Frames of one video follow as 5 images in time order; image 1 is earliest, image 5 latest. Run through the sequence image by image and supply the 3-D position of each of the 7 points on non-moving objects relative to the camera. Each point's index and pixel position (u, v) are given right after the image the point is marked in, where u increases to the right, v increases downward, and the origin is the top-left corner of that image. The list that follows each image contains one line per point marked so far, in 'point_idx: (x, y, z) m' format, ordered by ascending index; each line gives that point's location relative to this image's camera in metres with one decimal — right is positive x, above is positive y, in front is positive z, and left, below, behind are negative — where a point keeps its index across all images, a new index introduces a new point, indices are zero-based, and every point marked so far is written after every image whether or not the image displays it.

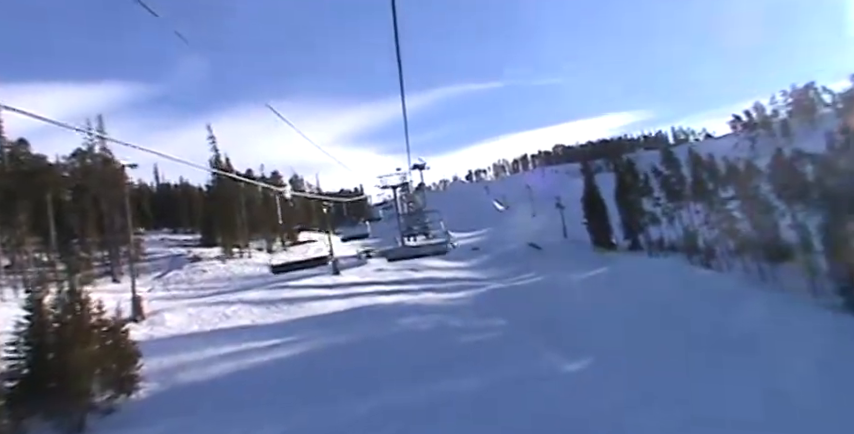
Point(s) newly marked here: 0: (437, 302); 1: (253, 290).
0: (+0.3, -2.9, +17.6) m
1: (-6.4, -2.6, +18.7) m
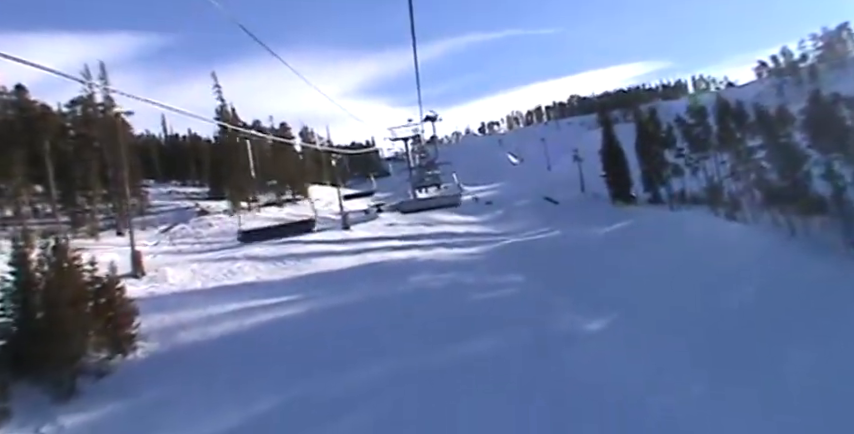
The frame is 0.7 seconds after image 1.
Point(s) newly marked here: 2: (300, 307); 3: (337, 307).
0: (+0.7, -1.4, +17.1) m
1: (-6.0, -1.0, +18.3) m
2: (-2.6, -1.8, +10.7) m
3: (-1.9, -1.9, +10.9) m
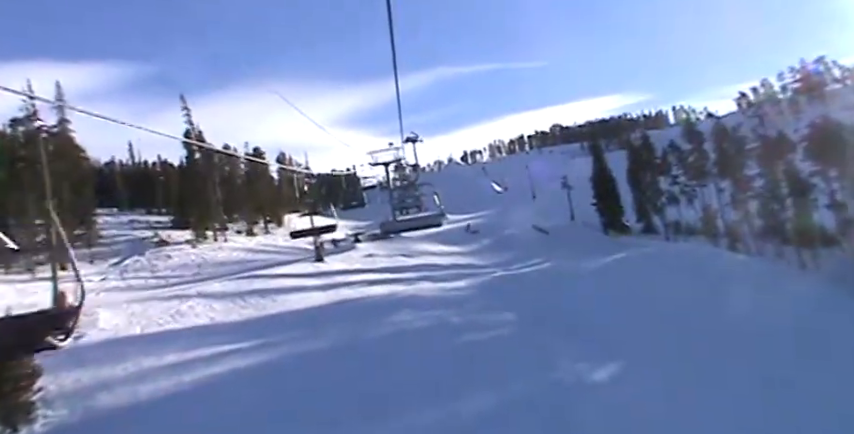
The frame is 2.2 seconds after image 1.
0: (+0.2, -2.3, +15.5) m
1: (-6.5, -2.0, +16.6) m
2: (-2.9, -2.4, +9.0) m
3: (-2.2, -2.4, +9.3) m
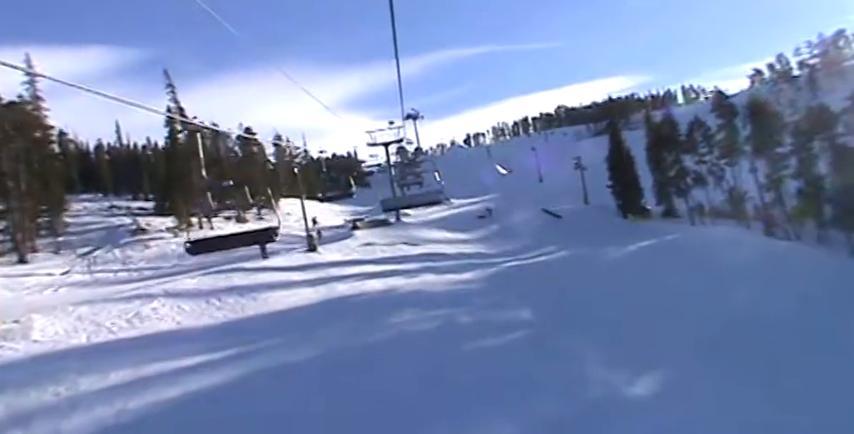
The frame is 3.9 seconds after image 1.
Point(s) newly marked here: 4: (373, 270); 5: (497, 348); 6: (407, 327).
0: (+0.3, -1.8, +13.9) m
1: (-6.4, -1.5, +15.0) m
2: (-2.8, -2.2, +7.4) m
3: (-2.1, -2.2, +7.7) m
4: (-1.8, -1.7, +17.3) m
5: (+1.2, -2.3, +9.3) m
6: (-0.4, -2.1, +10.1) m
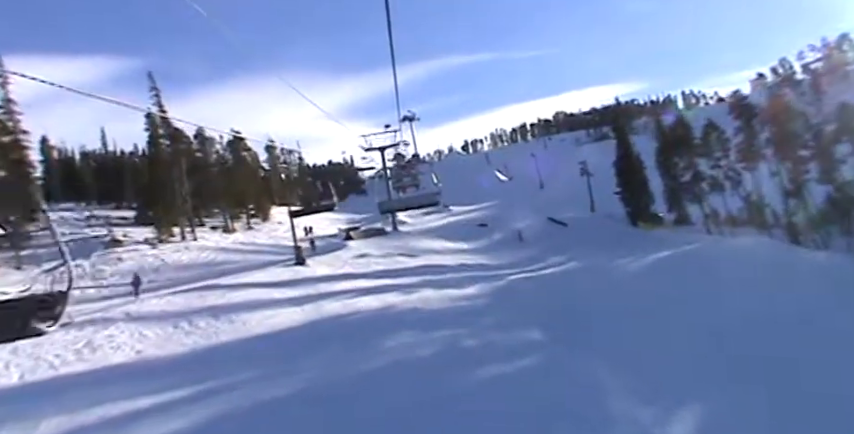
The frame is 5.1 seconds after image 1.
0: (+0.3, -2.1, +12.7) m
1: (-6.4, -1.8, +13.8) m
2: (-2.8, -2.3, +6.2) m
3: (-2.1, -2.3, +6.5) m
4: (-1.8, -2.0, +16.1) m
5: (+1.2, -2.5, +8.1) m
6: (-0.4, -2.3, +8.9) m
